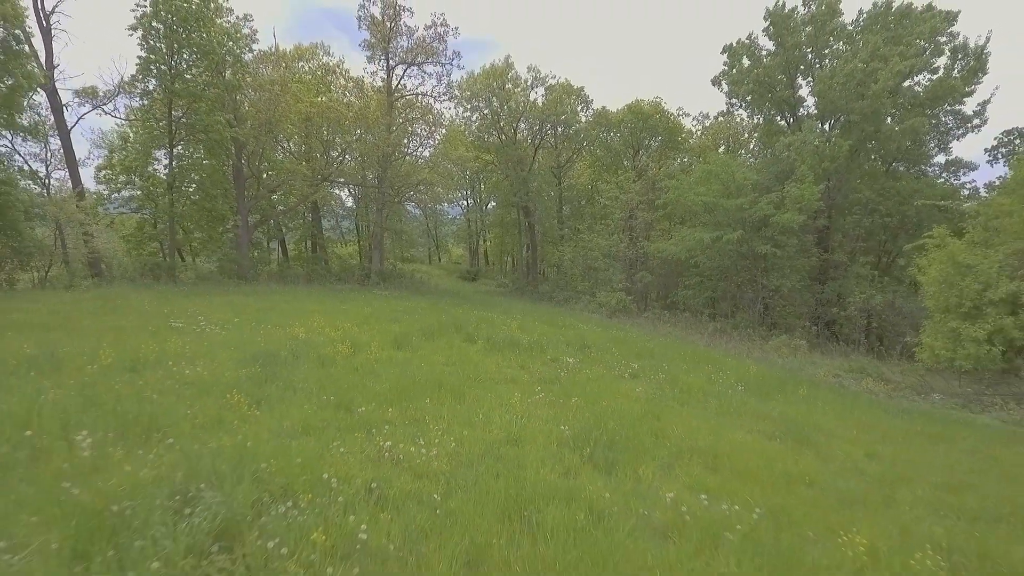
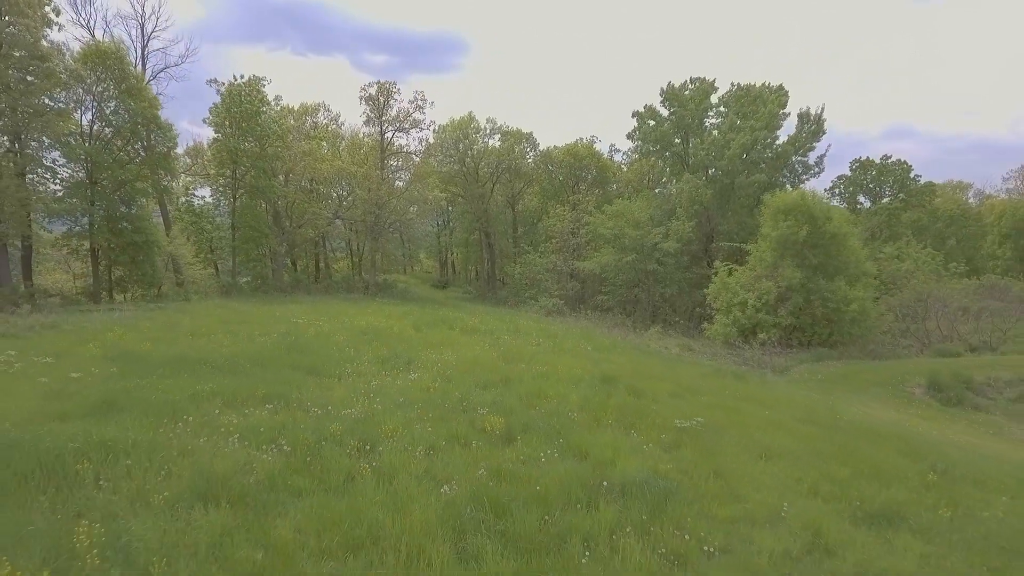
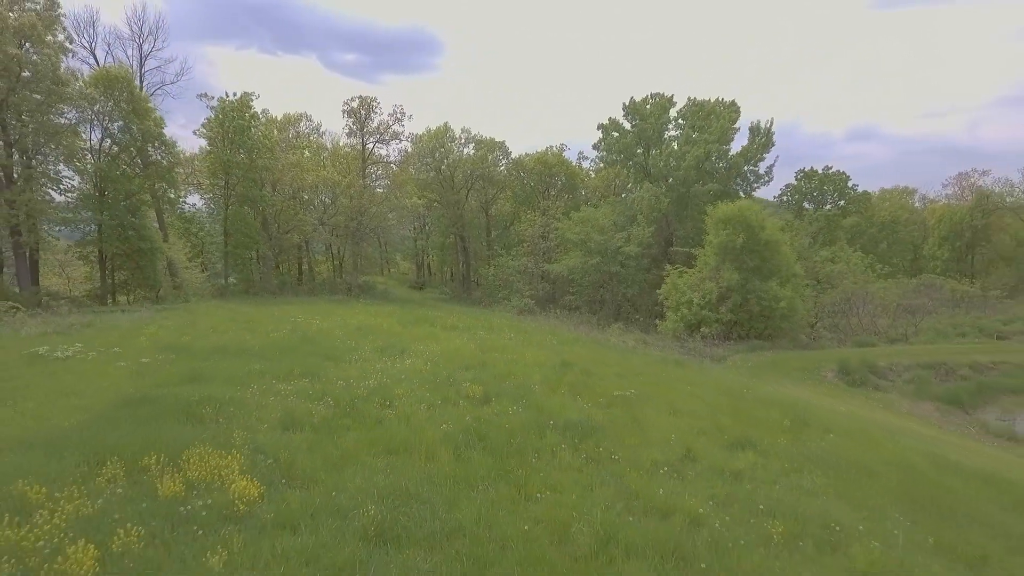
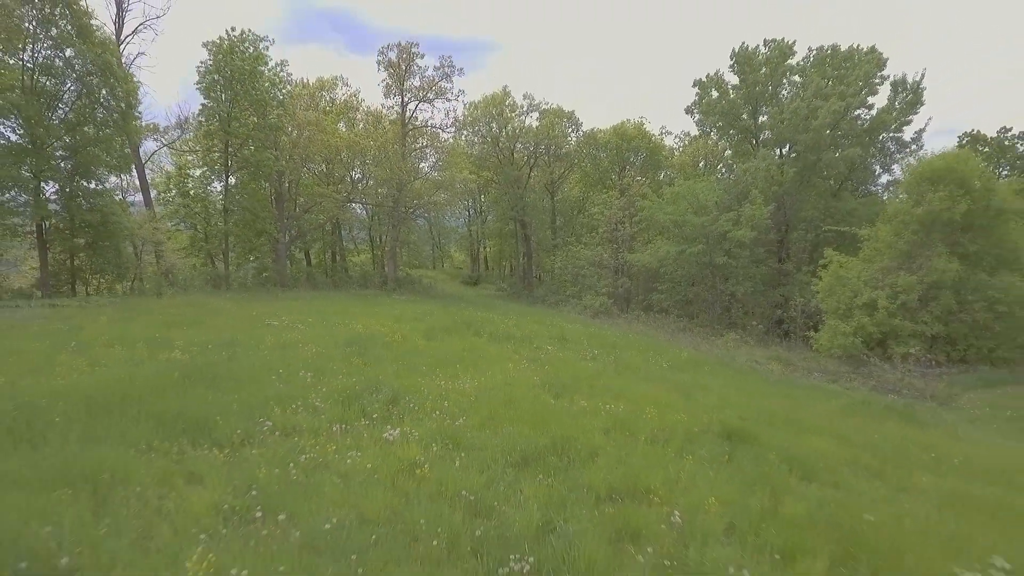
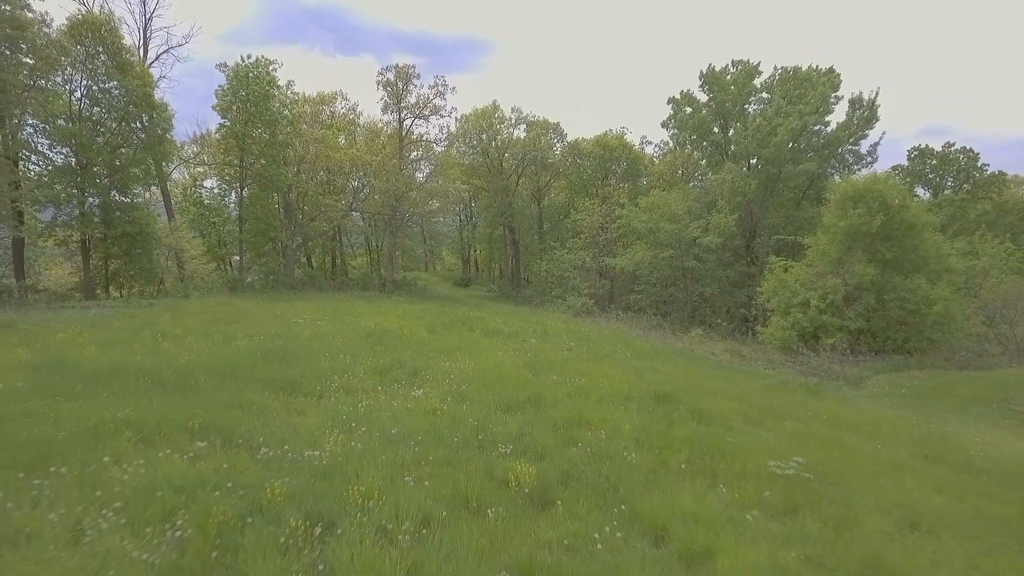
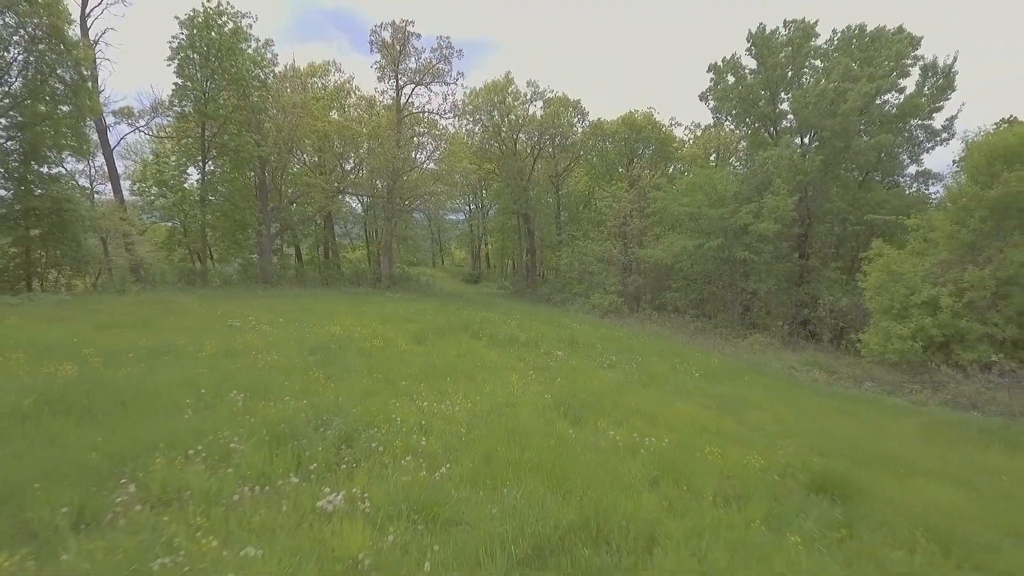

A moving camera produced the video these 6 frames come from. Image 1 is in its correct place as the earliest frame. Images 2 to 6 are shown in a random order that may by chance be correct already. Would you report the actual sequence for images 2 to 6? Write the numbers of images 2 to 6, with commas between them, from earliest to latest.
6, 4, 5, 2, 3
